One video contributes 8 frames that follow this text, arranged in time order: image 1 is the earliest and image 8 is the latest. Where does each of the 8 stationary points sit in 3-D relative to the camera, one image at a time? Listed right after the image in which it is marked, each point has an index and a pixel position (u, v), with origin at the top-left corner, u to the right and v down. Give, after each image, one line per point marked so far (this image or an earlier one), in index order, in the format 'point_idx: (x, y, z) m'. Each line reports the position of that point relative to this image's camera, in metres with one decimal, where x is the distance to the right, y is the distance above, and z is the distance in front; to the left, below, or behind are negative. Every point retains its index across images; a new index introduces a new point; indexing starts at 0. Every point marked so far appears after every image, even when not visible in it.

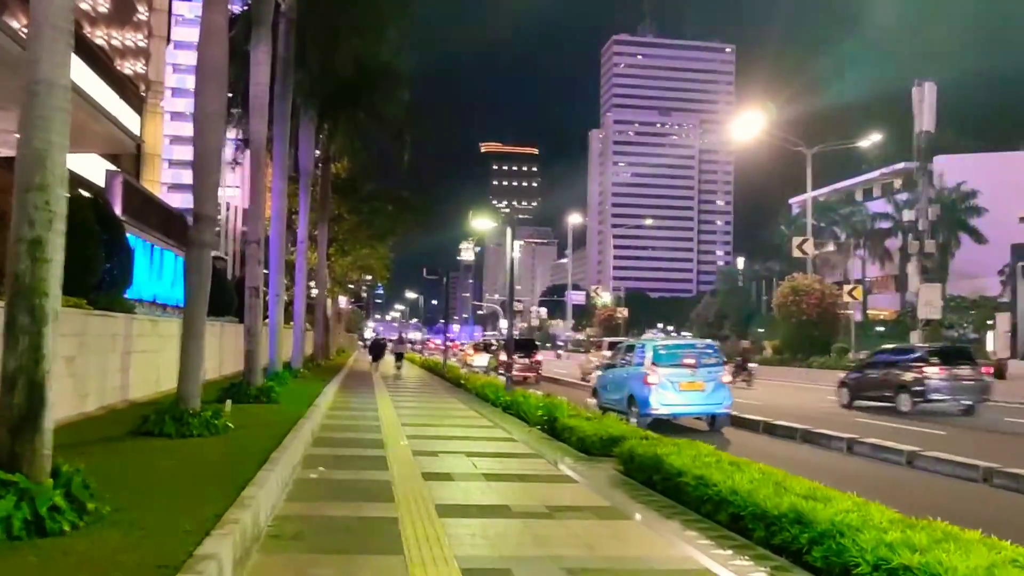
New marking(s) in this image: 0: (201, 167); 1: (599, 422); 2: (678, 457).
0: (-4.2, +1.7, +13.7) m
1: (+1.4, -2.2, +16.0) m
2: (+1.9, -1.9, +11.2) m
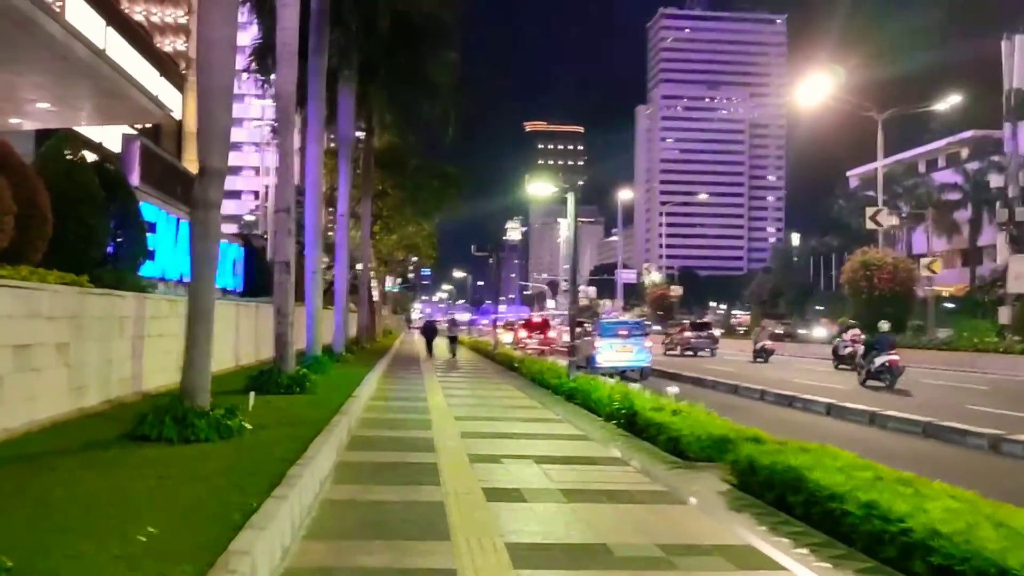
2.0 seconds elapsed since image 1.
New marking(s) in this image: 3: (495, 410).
0: (-3.3, +2.0, +11.2) m
1: (+2.4, -1.7, +13.2) m
2: (+2.6, -1.5, +8.5) m
3: (-0.3, -2.2, +18.8) m
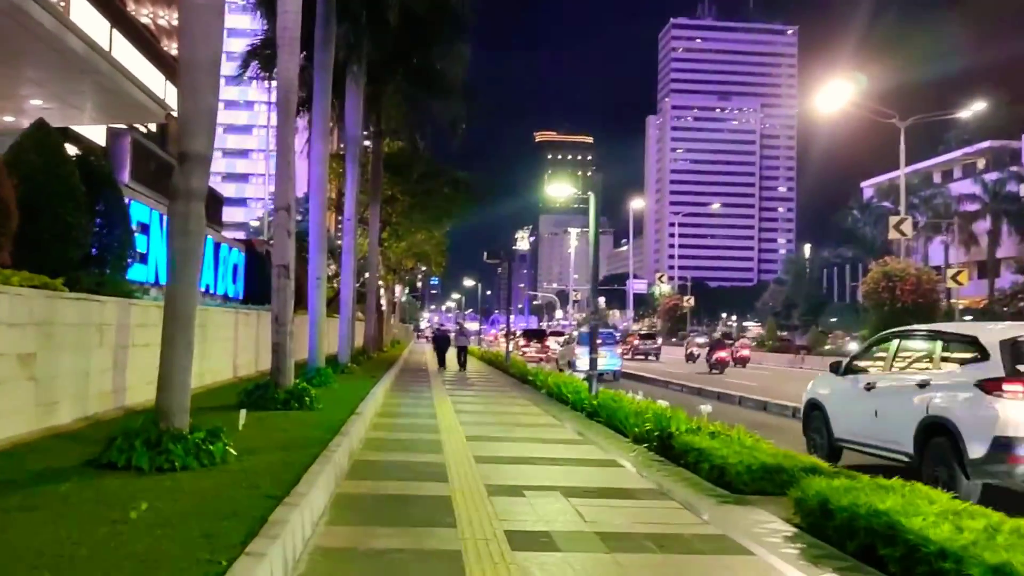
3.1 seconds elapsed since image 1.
0: (-3.1, +1.9, +9.7) m
1: (+2.6, -1.8, +11.7) m
2: (+2.8, -1.6, +7.0) m
3: (0.0, -2.4, +17.3) m
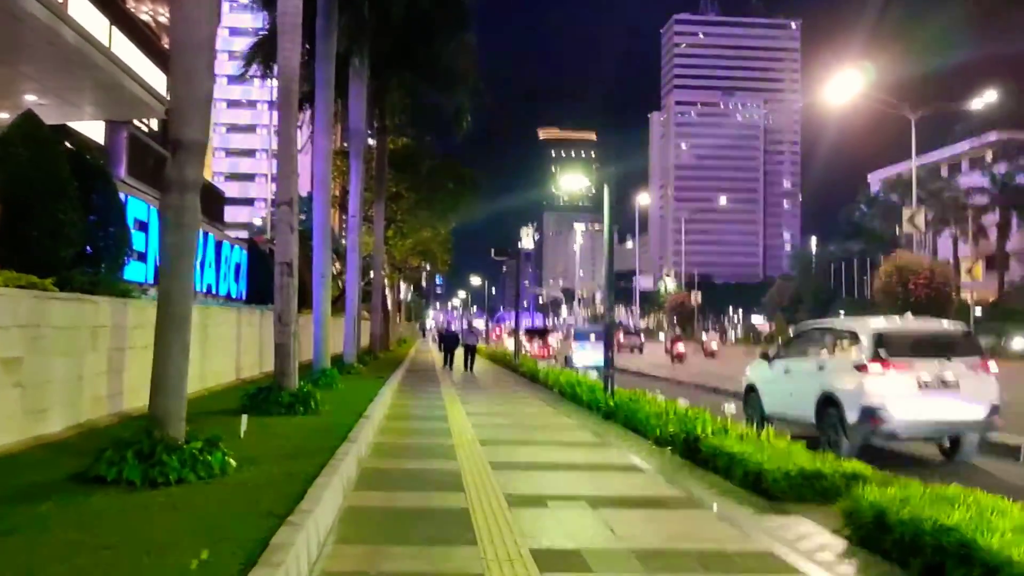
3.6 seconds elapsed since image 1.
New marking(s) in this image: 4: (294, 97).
0: (-2.9, +2.0, +9.0) m
1: (+2.9, -1.8, +11.0) m
2: (+3.0, -1.5, +6.3) m
3: (+0.2, -2.3, +16.6) m
4: (-3.5, +3.0, +16.1) m
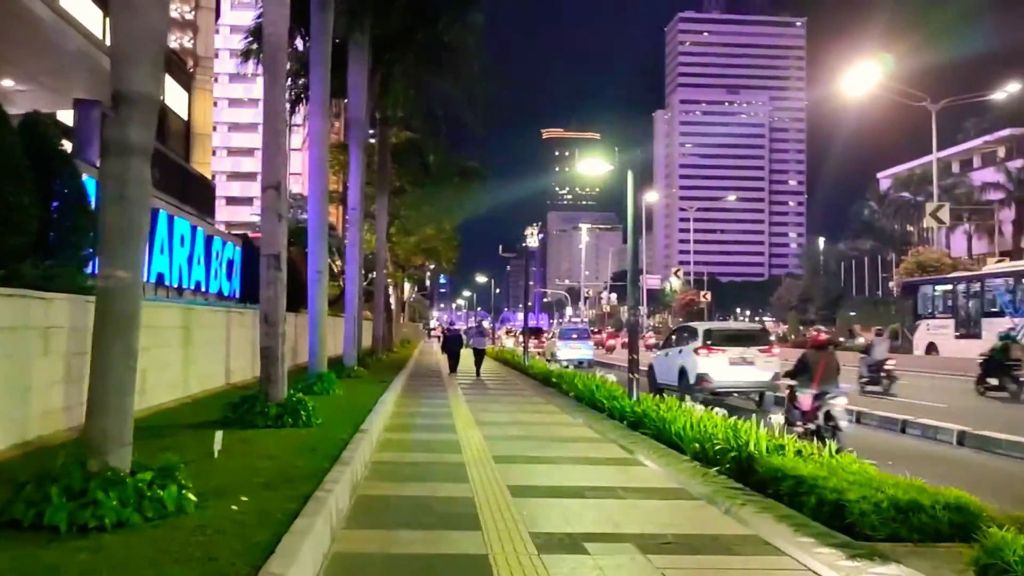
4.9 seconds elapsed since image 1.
0: (-2.7, +2.0, +7.2) m
1: (+3.1, -1.7, +9.2) m
2: (+3.2, -1.4, +4.4) m
3: (+0.5, -2.2, +14.8) m
4: (-3.2, +3.1, +14.3) m
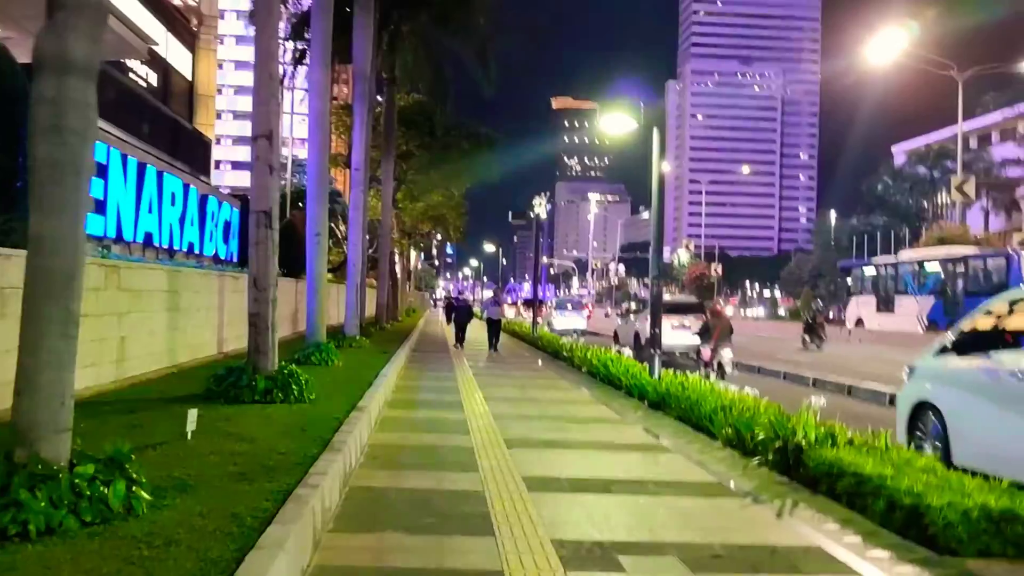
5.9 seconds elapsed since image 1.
0: (-2.5, +2.3, +5.9) m
1: (+3.2, -1.4, +7.9) m
2: (+3.3, -1.3, +3.2) m
3: (+0.6, -1.8, +13.5) m
4: (-3.0, +3.6, +12.9) m
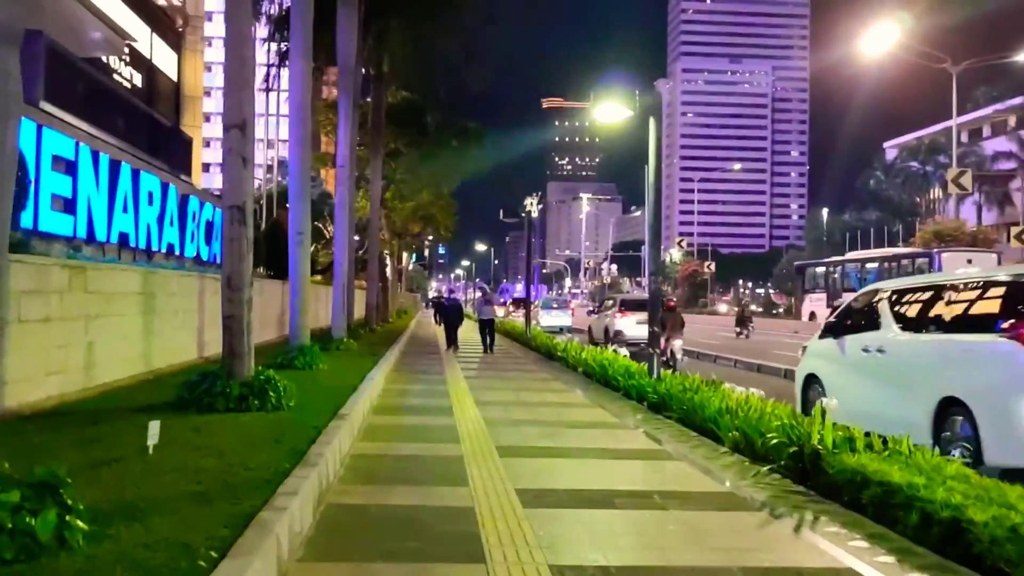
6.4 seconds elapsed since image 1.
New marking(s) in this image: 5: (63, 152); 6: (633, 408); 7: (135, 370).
0: (-2.6, +2.3, +5.1) m
1: (+3.2, -1.4, +7.2) m
2: (+3.3, -1.3, +2.4) m
3: (+0.5, -1.7, +12.8) m
4: (-3.1, +3.6, +12.1) m
5: (-6.3, +1.9, +14.7) m
6: (+1.7, -1.7, +14.5) m
7: (-5.4, -1.2, +14.7) m
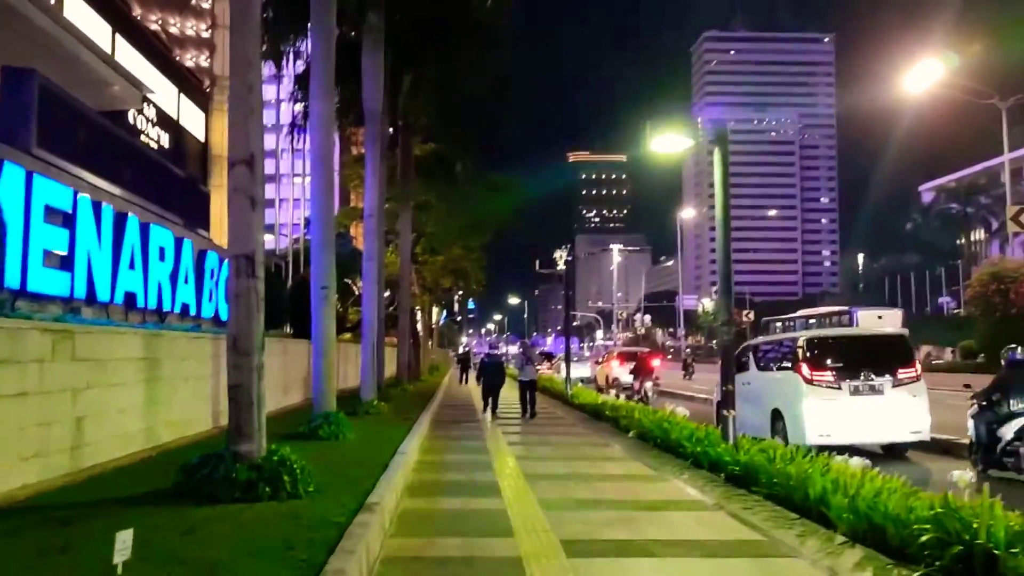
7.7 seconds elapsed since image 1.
0: (-2.3, +2.0, +3.5) m
1: (+3.6, -1.6, +5.2) m
2: (+3.6, -1.2, +0.4) m
3: (+1.2, -2.3, +10.8) m
4: (-2.6, +2.9, +10.5) m
5: (-5.7, +1.1, +13.1) m
6: (+2.4, -2.4, +12.5) m
7: (-4.8, -2.0, +12.9) m
